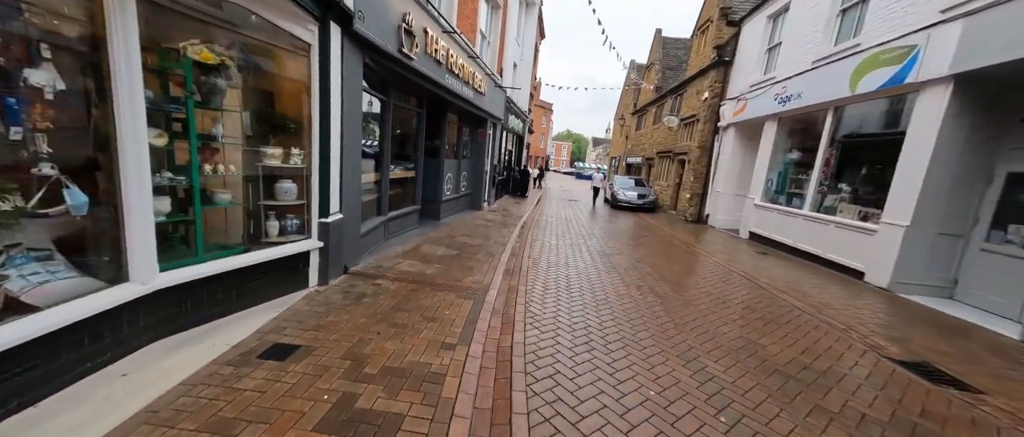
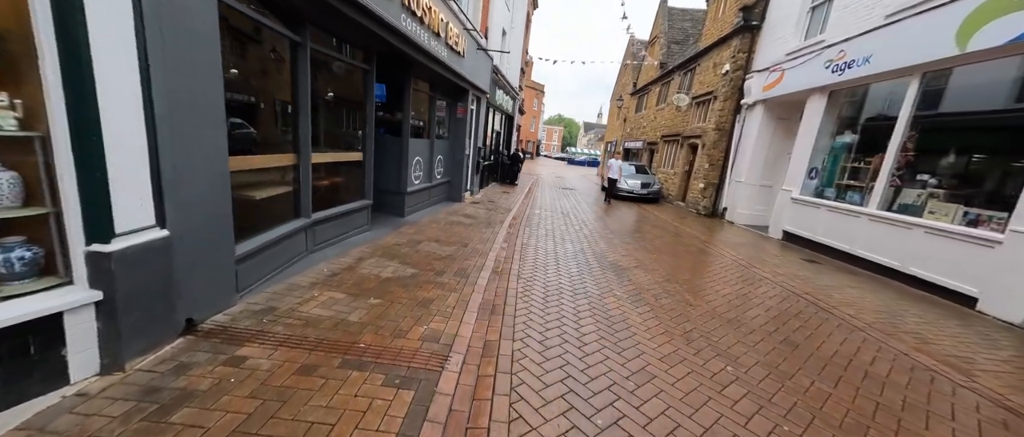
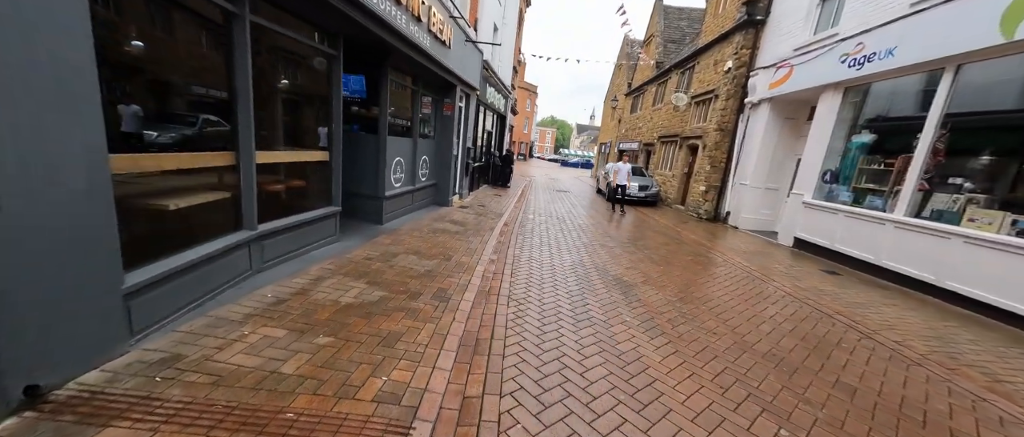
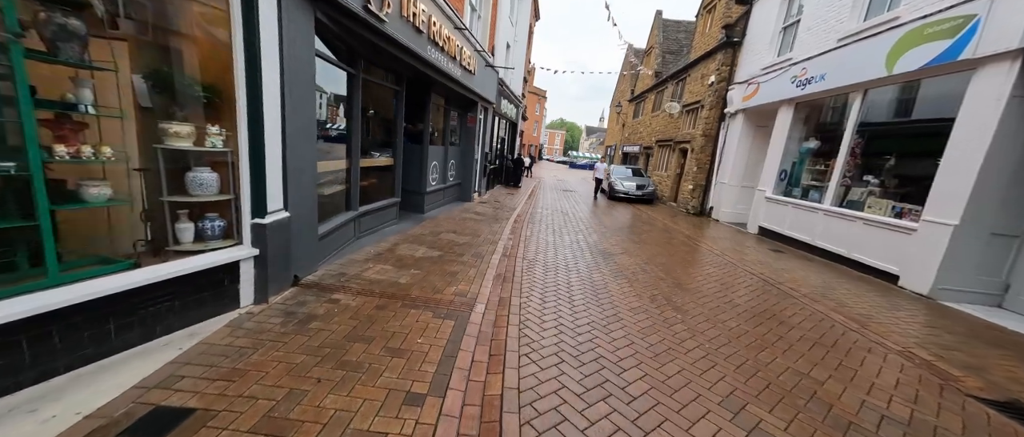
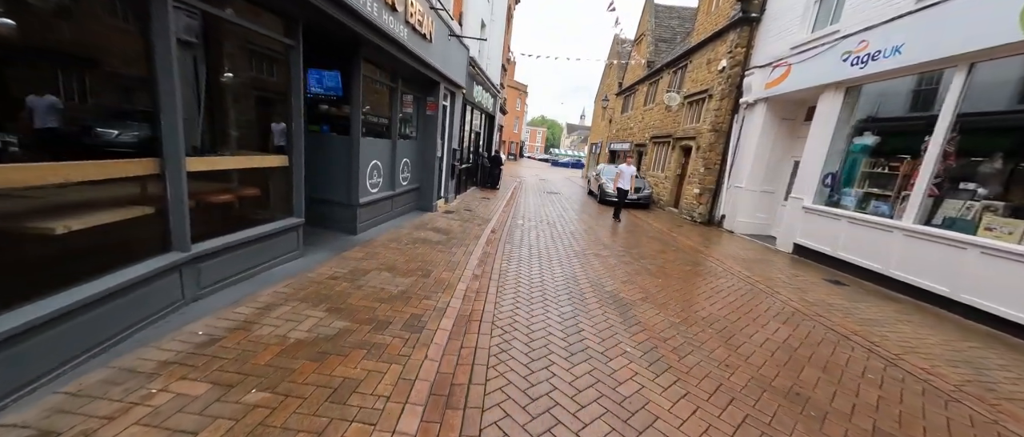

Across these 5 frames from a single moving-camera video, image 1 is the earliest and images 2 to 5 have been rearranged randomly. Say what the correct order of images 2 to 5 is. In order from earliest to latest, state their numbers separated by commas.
4, 2, 3, 5
